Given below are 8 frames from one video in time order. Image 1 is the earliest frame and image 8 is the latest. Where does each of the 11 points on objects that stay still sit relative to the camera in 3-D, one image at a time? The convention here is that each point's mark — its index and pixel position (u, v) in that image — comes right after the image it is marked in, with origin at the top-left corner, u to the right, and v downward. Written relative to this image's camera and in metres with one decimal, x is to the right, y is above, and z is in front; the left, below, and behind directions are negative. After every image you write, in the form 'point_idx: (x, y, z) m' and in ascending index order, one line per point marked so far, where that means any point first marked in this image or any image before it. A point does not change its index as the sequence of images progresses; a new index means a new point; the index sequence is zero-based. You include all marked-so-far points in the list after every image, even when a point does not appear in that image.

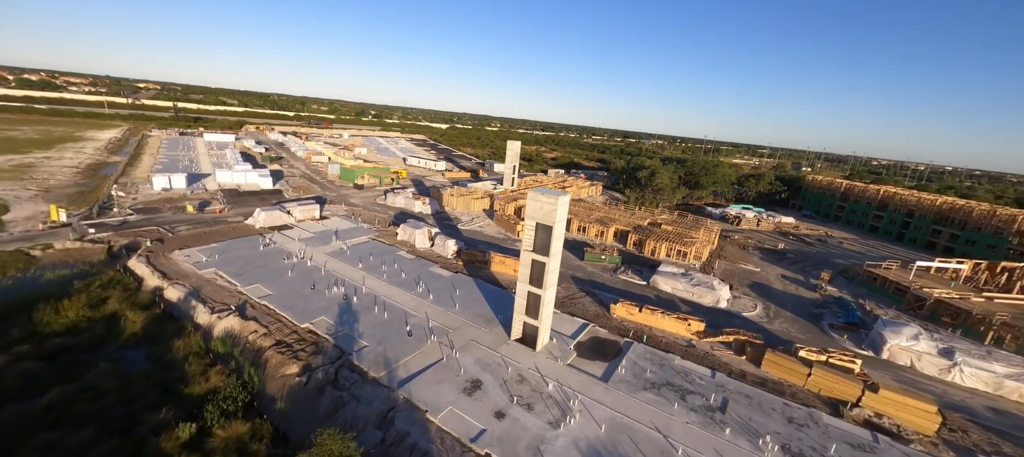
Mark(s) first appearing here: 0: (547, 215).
0: (+1.7, +0.7, +18.9) m
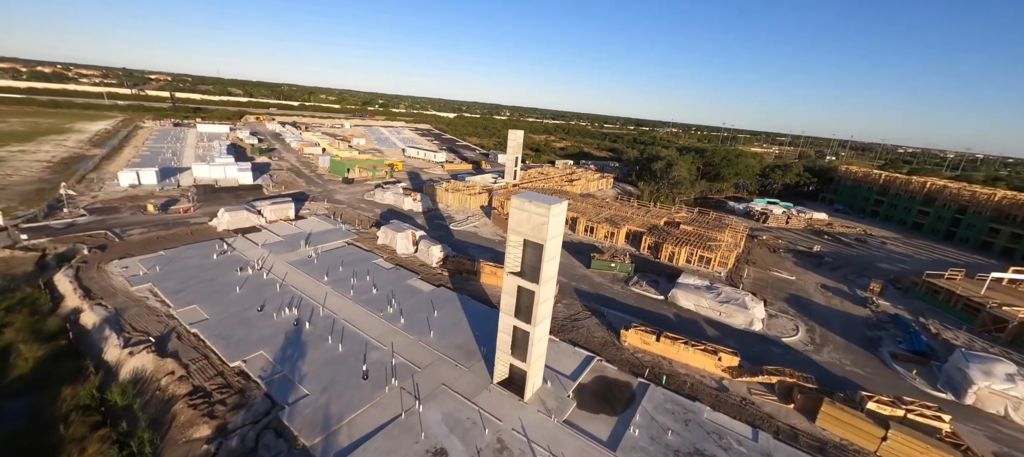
0: (+0.9, 0.0, +14.2) m
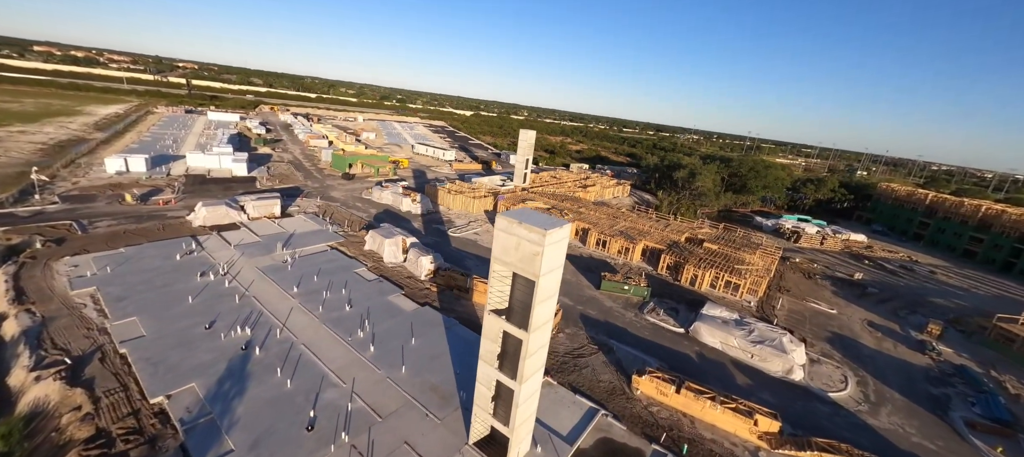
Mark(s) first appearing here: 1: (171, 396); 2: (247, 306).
0: (+0.4, -0.9, +10.6) m
1: (-12.7, -6.2, +14.0) m
2: (-14.1, -4.1, +20.0) m
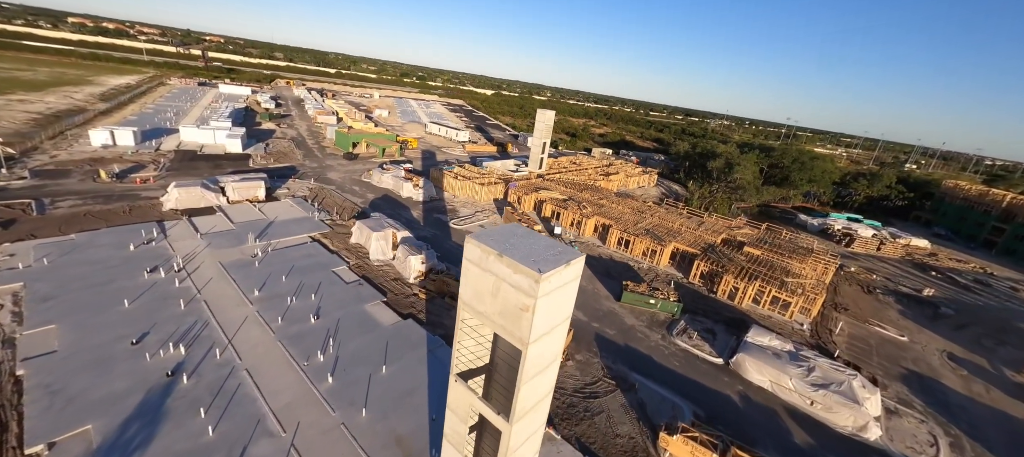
0: (0.0, -1.5, +6.5) m
1: (-13.2, -6.2, +10.8) m
2: (-14.2, -3.7, +16.7) m
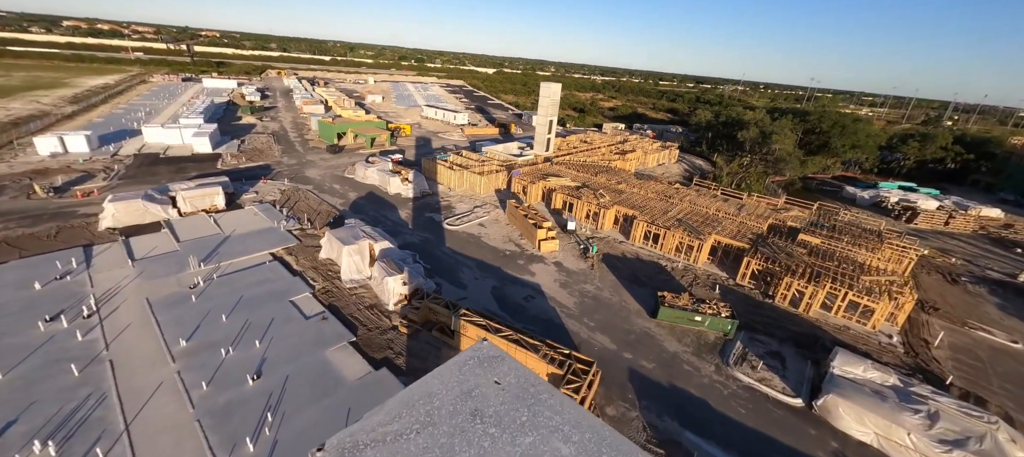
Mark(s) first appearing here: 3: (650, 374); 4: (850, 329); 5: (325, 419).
0: (-0.3, -2.6, +1.8) m
1: (-13.0, -7.7, +6.7) m
2: (-14.0, -5.0, +12.5) m
3: (+5.6, -6.0, +15.3) m
4: (+17.2, -5.0, +19.1) m
5: (-5.9, -6.0, +11.9) m
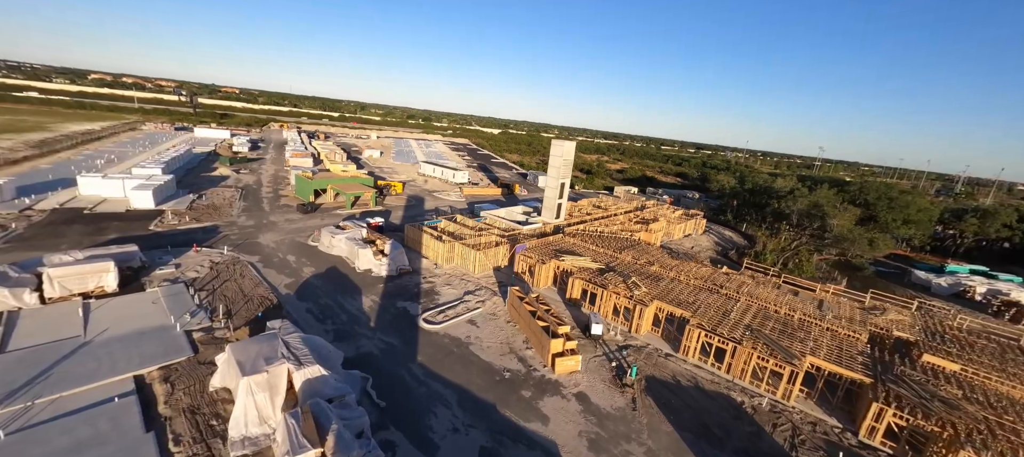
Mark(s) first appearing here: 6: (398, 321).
0: (-0.2, -4.1, -5.7) m
1: (-13.1, -9.5, -1.6) m
2: (-14.0, -7.6, +4.6) m
3: (+5.5, -9.5, +7.1) m
4: (+17.1, -9.5, +11.0) m
5: (-5.9, -8.8, +3.8) m
6: (-5.7, -4.6, +19.1) m
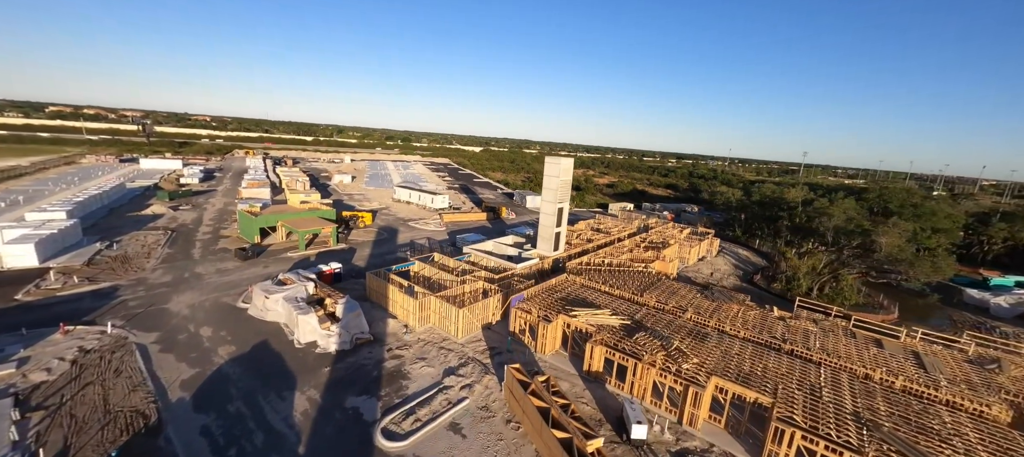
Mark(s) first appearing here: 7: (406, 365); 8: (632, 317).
0: (+0.7, -5.1, -11.7) m
1: (-12.0, -11.3, -8.3) m
2: (-13.3, -9.7, -2.2) m
3: (+6.2, -10.8, +1.0) m
4: (+17.7, -10.4, +5.4) m
5: (-5.1, -10.5, -2.6) m
6: (-5.7, -7.0, +12.8) m
7: (-4.7, -6.1, +16.7) m
8: (+5.9, -4.3, +18.3) m
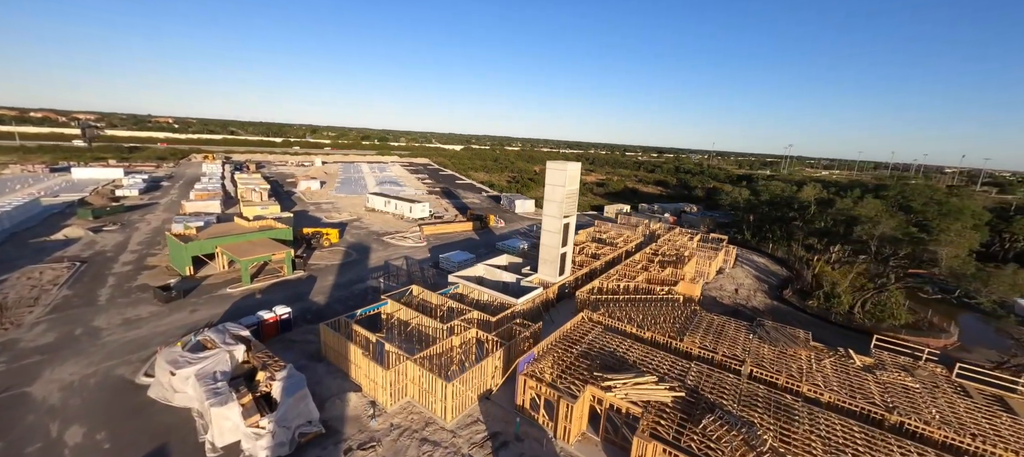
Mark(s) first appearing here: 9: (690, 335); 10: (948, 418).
0: (+2.4, -6.7, -16.7) m
1: (-10.3, -13.2, -13.9) m
2: (-11.8, -11.7, -7.8) m
3: (+7.5, -12.2, -3.7) m
4: (+18.7, -11.4, +1.2) m
5: (-3.6, -12.2, -7.8) m
6: (-5.0, -8.6, +7.5) m
7: (-4.2, -7.6, +11.5) m
8: (+6.2, -5.6, +13.5) m
9: (+8.1, -4.8, +17.2) m
10: (+14.6, -6.4, +12.6) m
